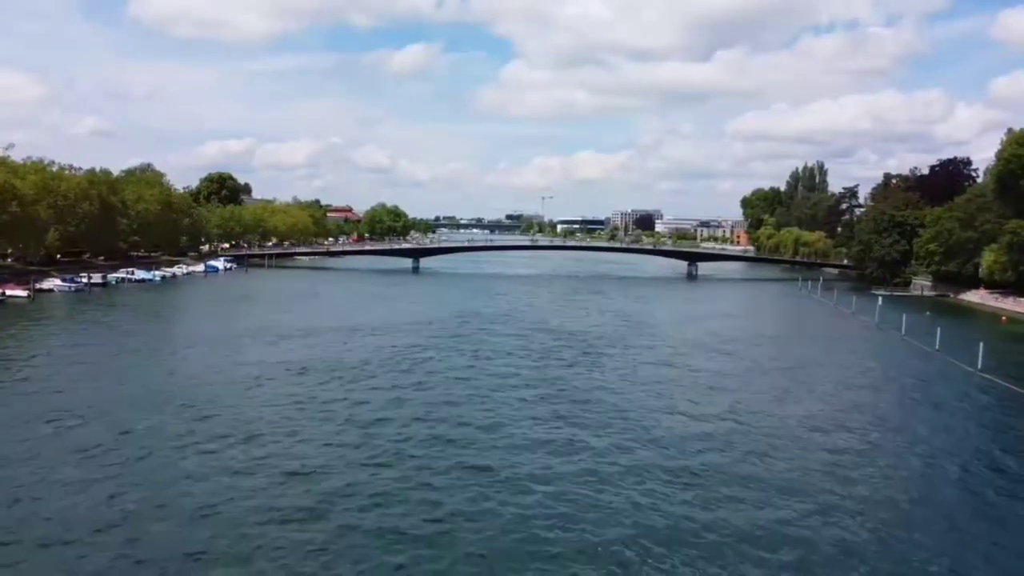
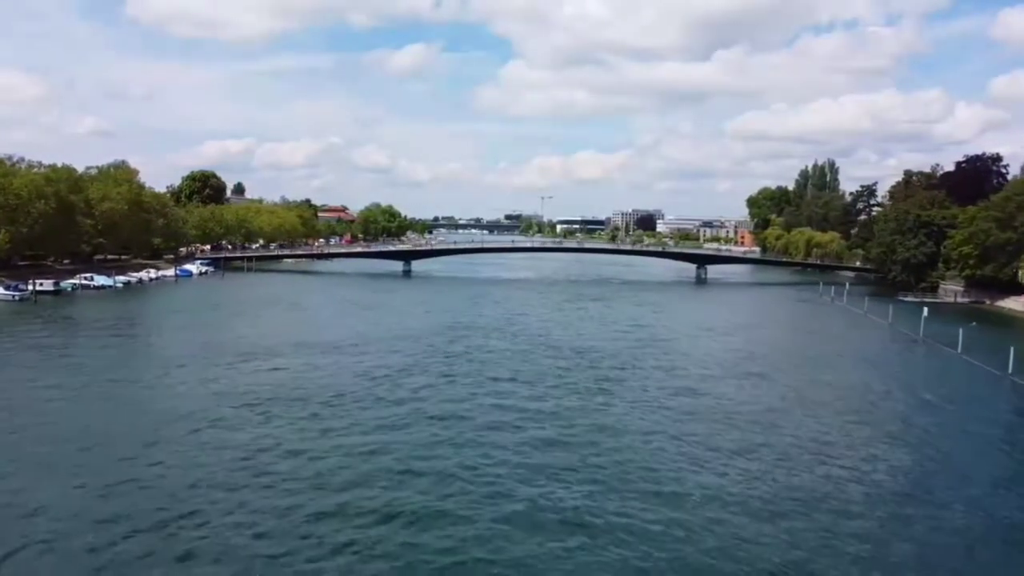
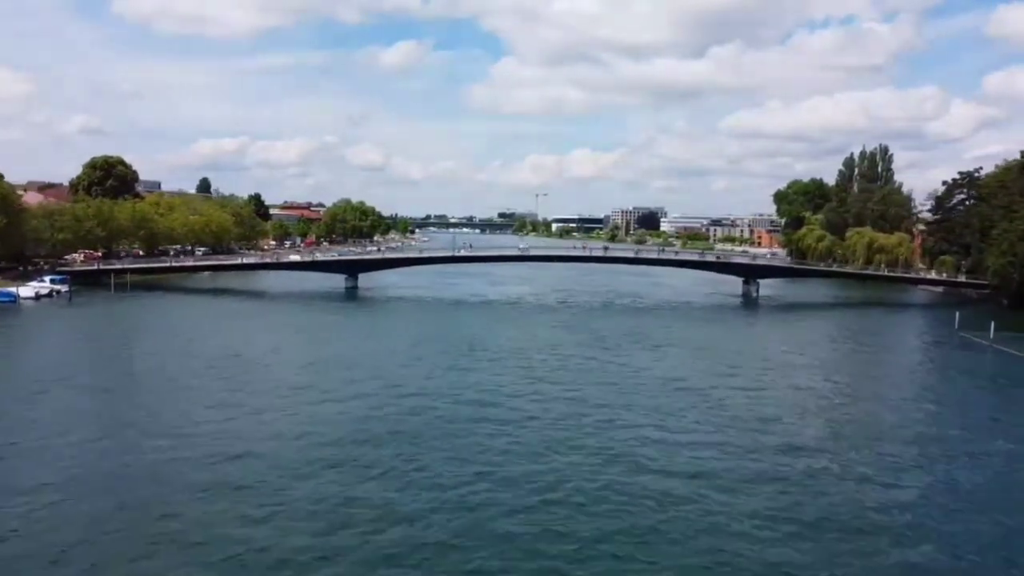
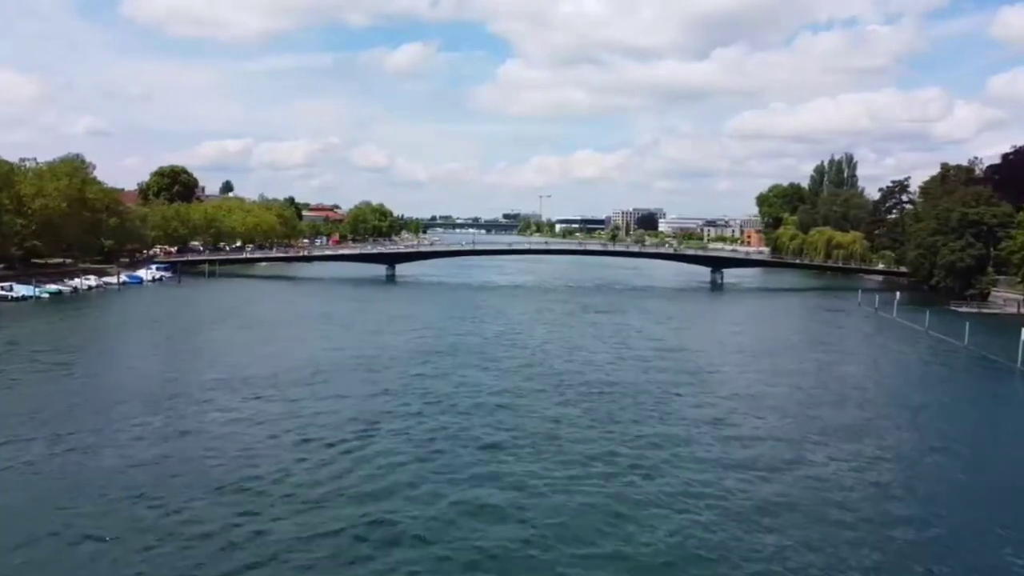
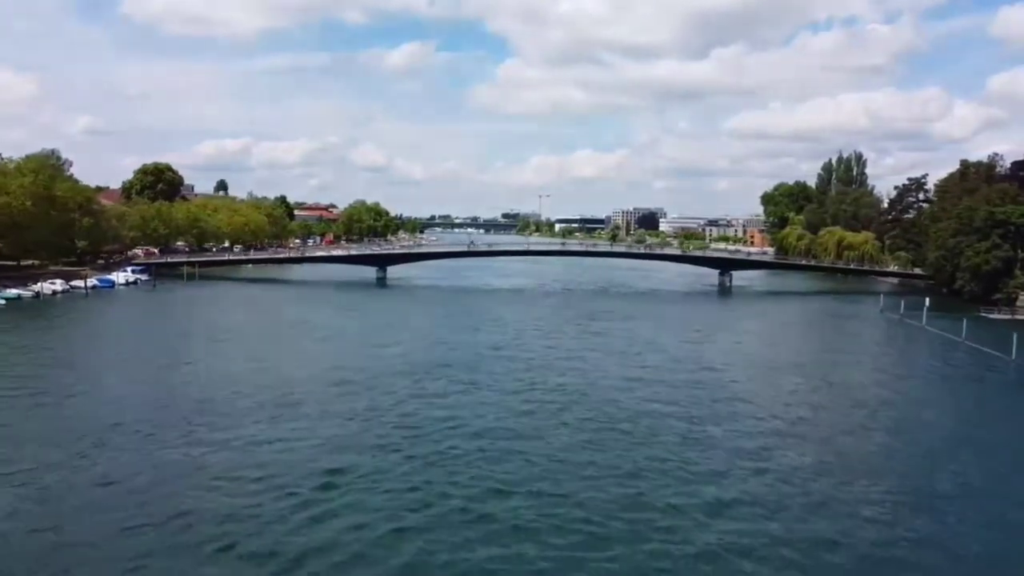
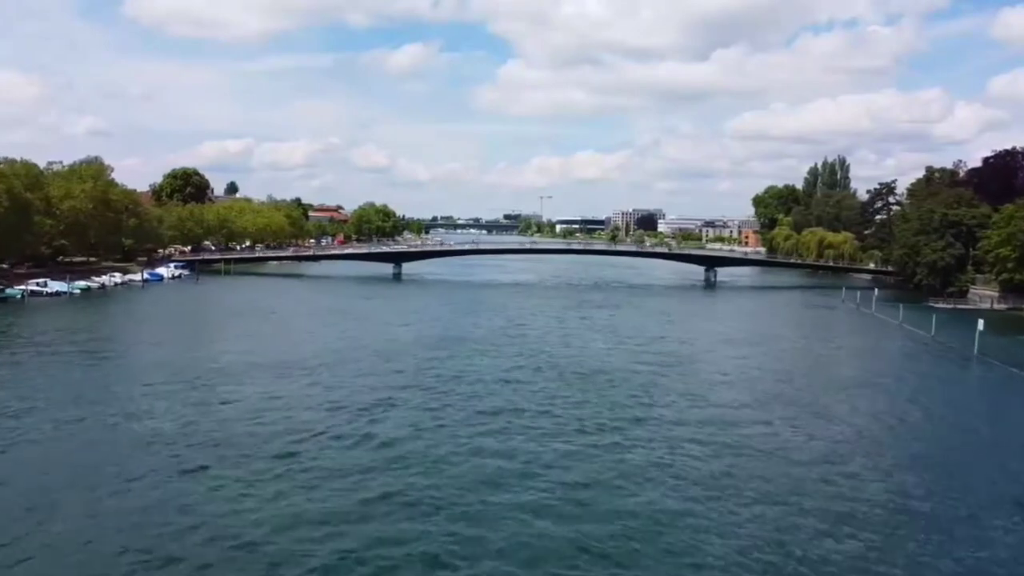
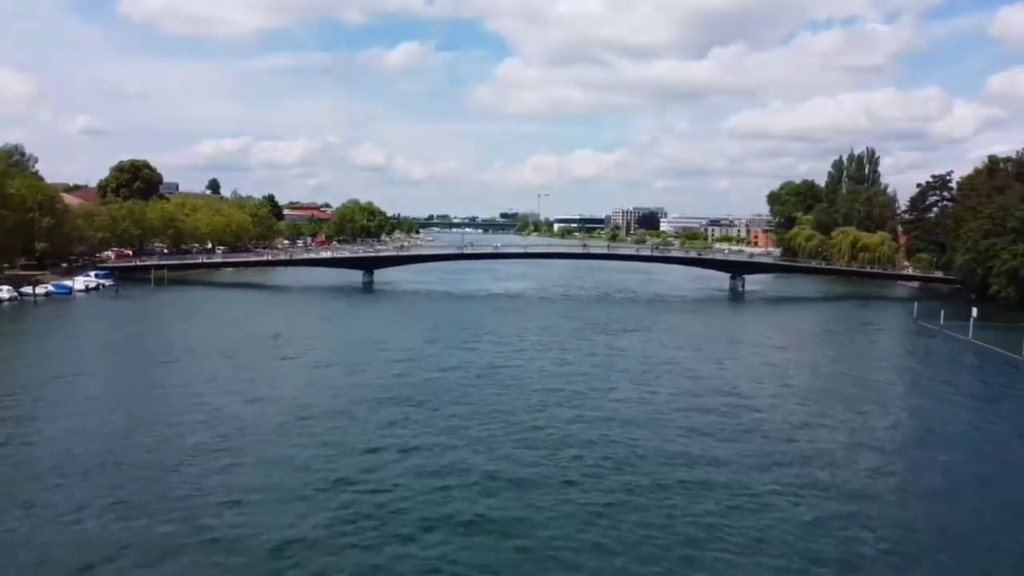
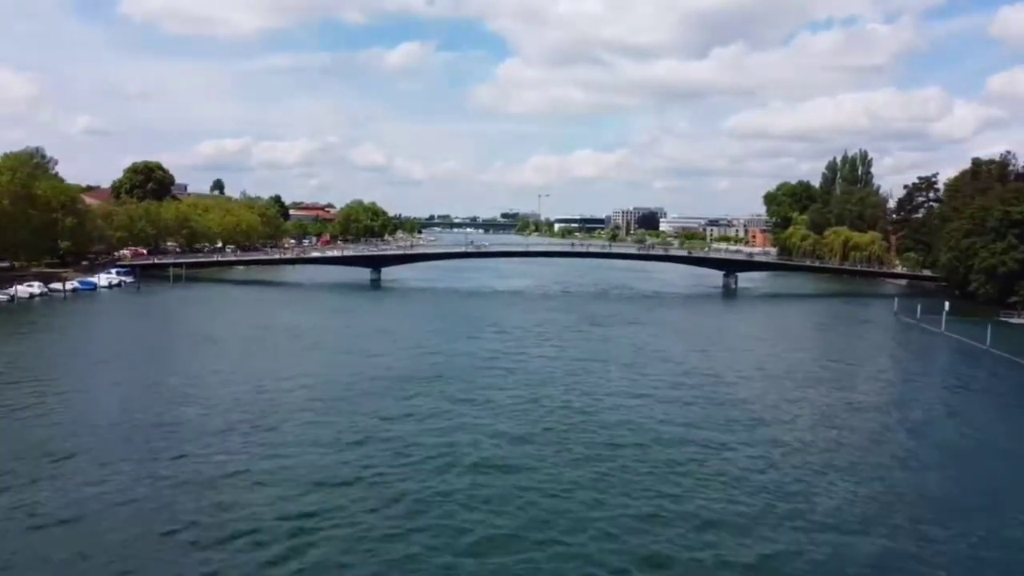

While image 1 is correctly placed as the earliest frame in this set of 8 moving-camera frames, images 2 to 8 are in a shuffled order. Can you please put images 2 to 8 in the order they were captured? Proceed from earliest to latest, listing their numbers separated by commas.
2, 6, 4, 5, 8, 7, 3
